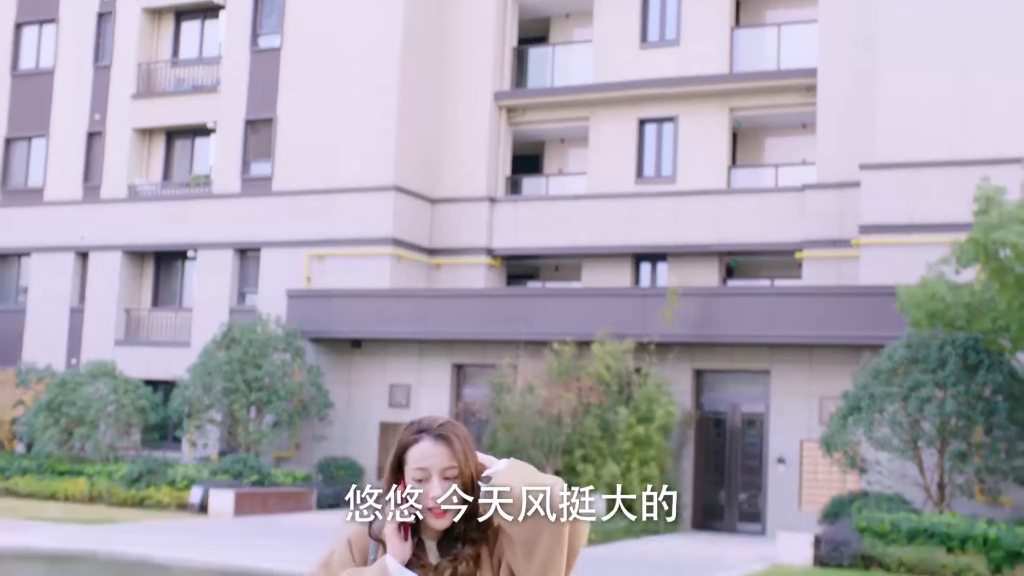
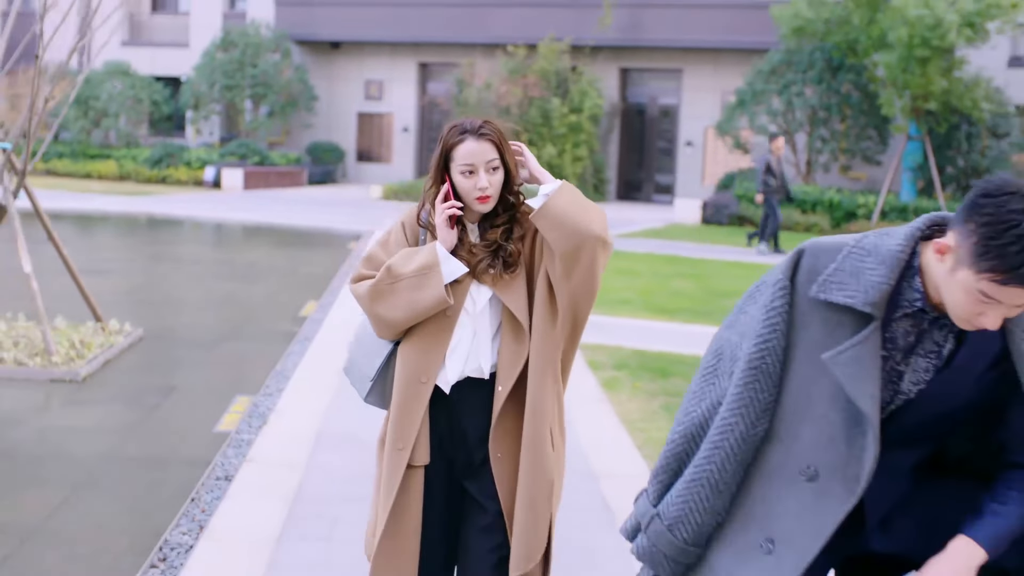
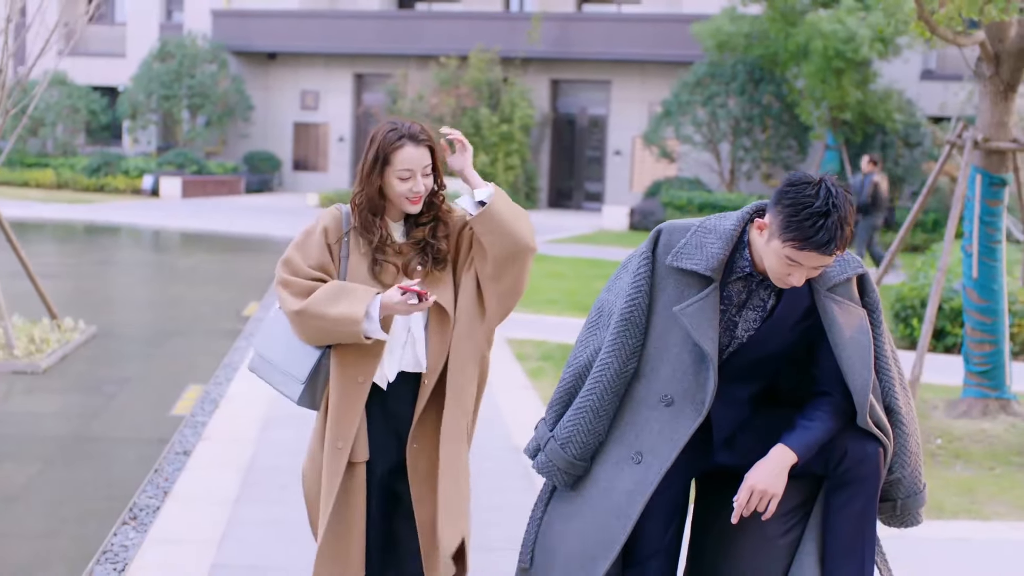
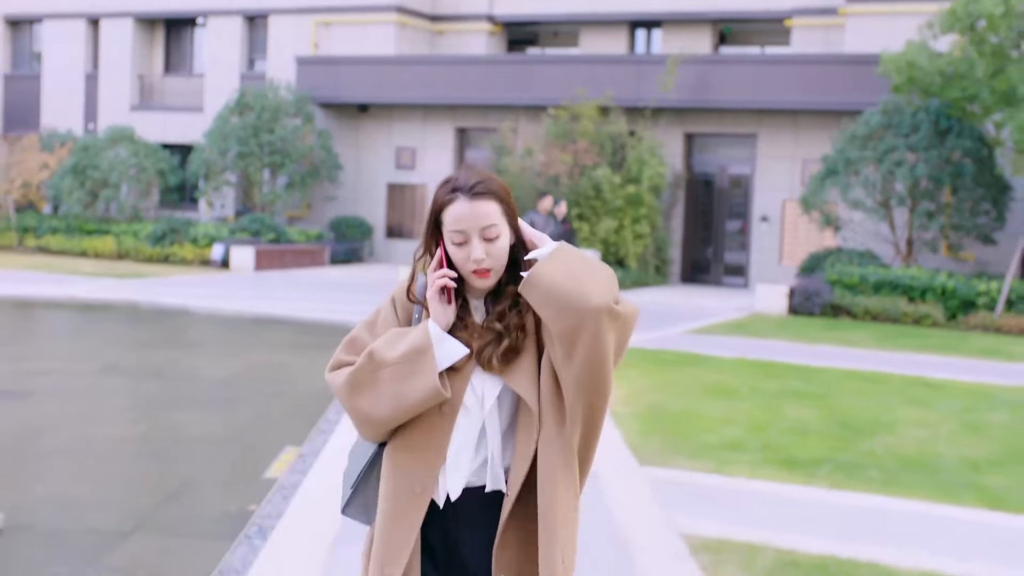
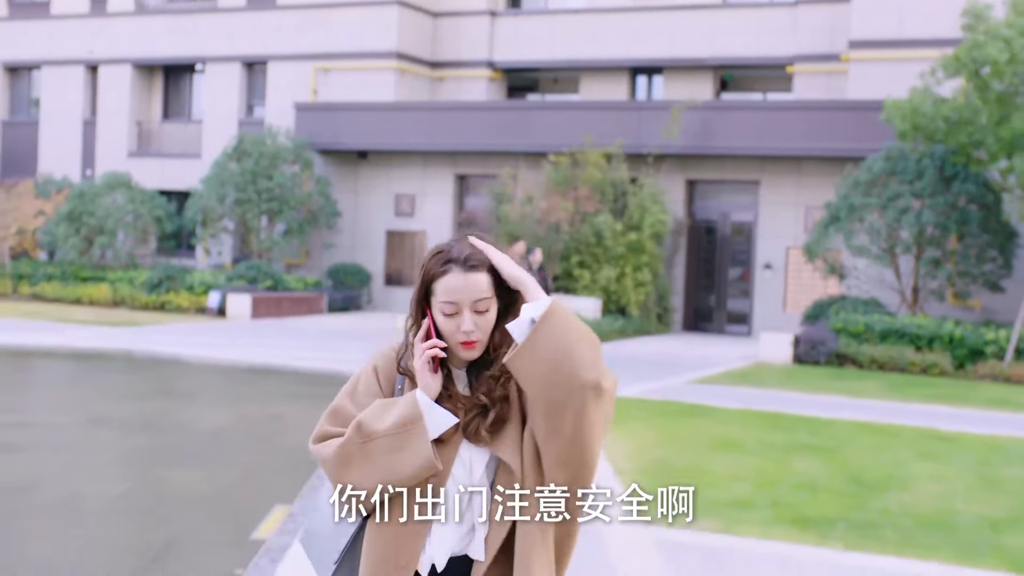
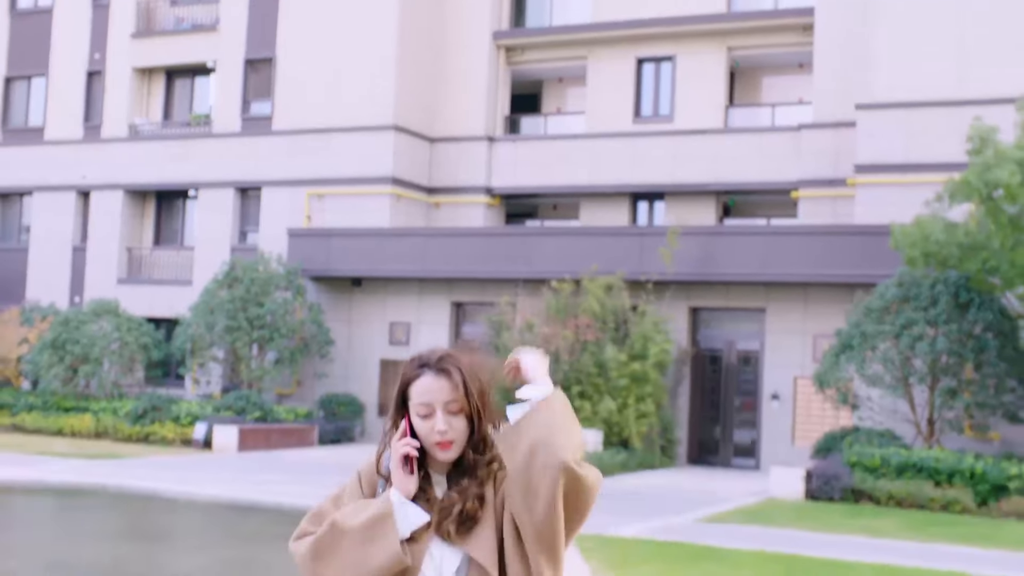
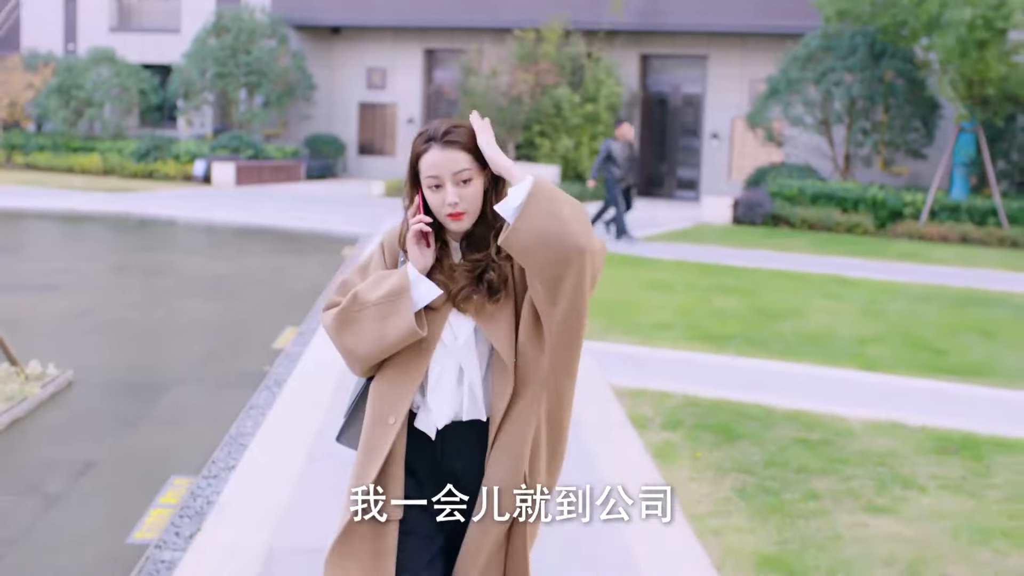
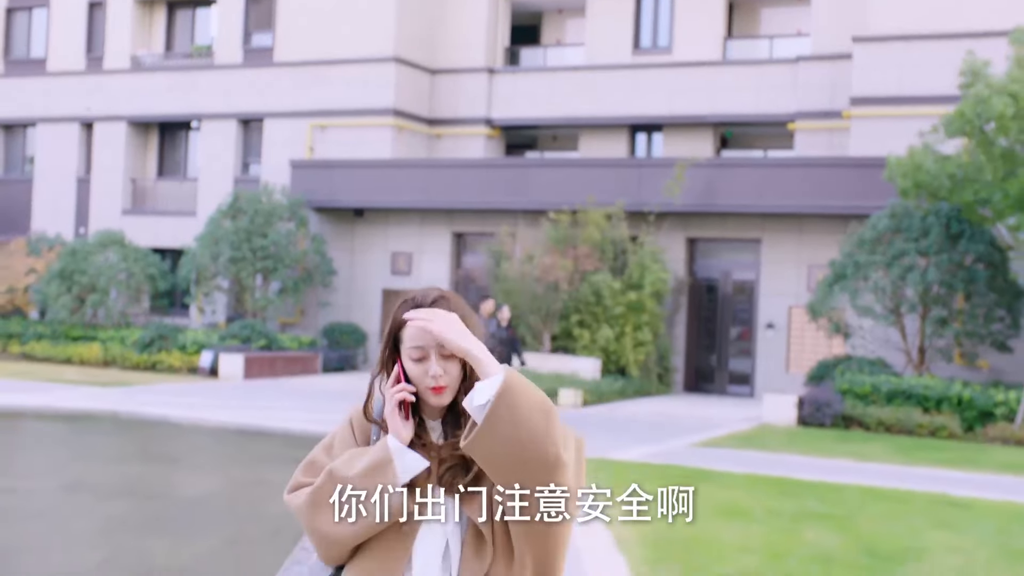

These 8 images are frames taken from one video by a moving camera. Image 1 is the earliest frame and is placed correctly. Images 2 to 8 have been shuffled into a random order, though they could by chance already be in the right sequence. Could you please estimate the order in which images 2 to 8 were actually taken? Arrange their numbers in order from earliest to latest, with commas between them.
6, 8, 5, 4, 7, 2, 3
